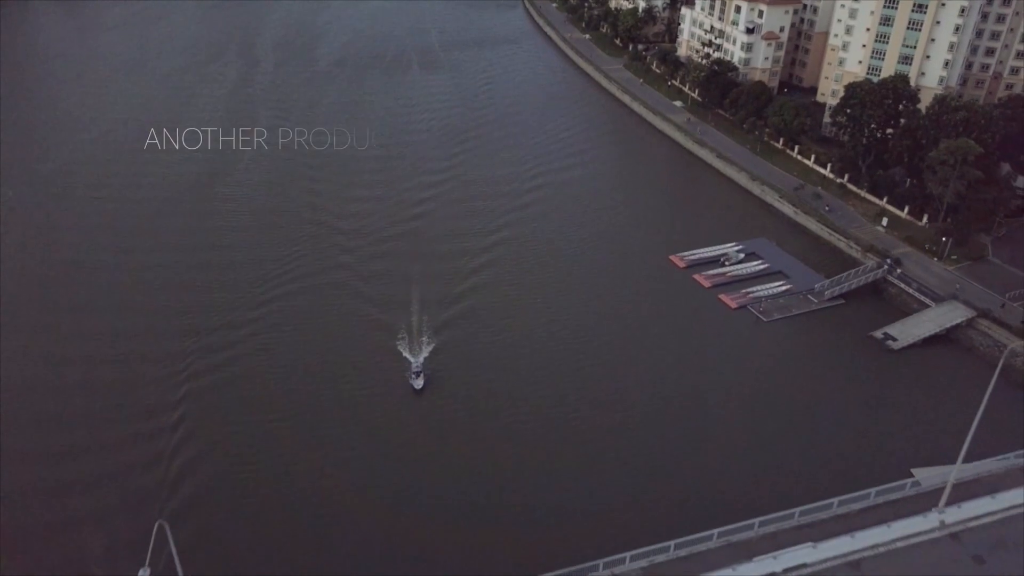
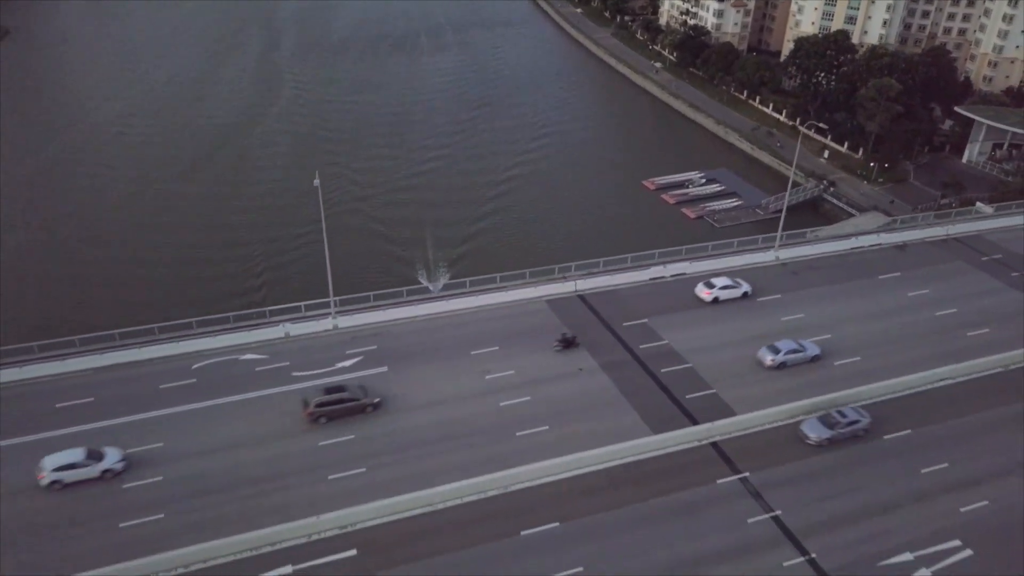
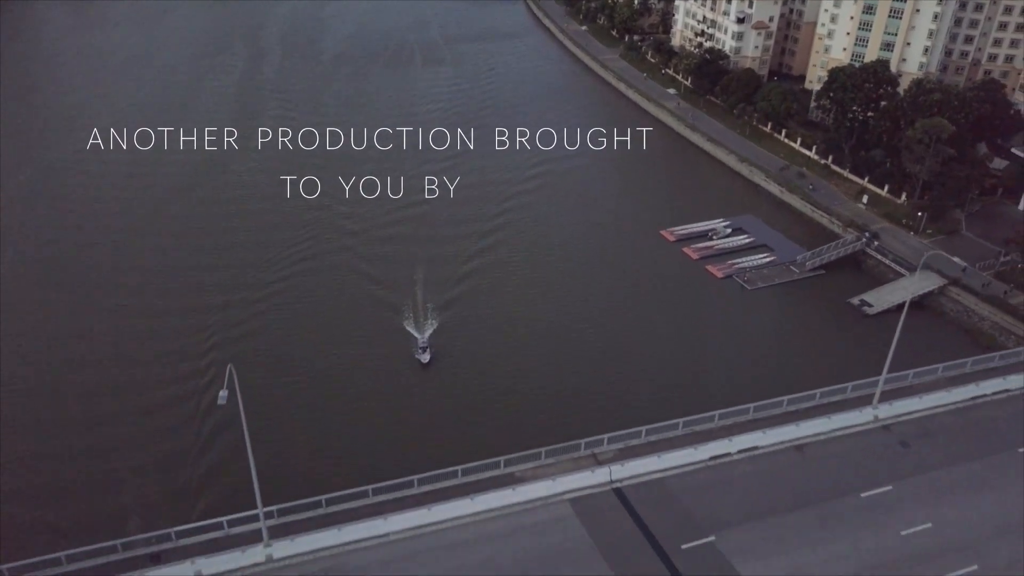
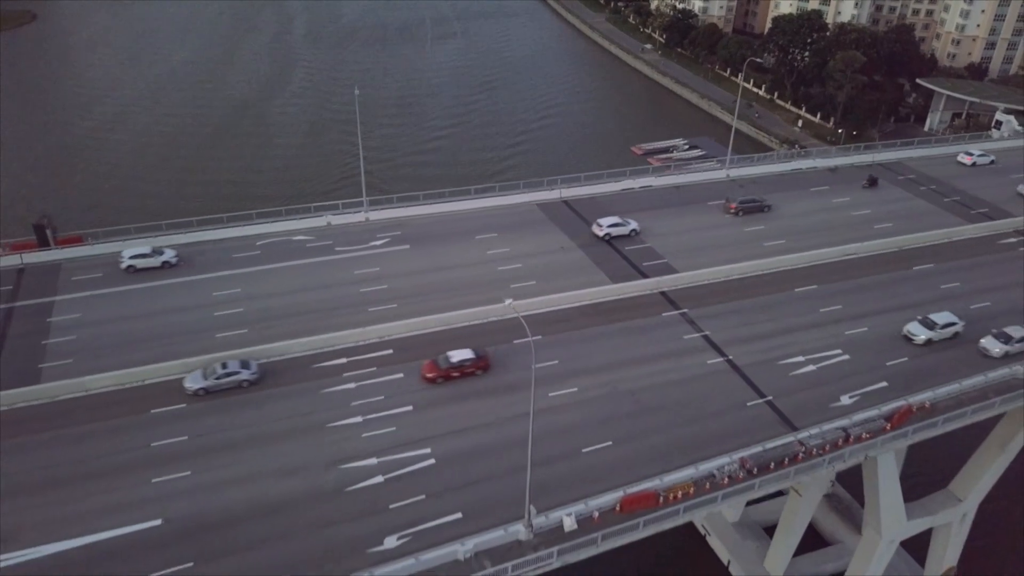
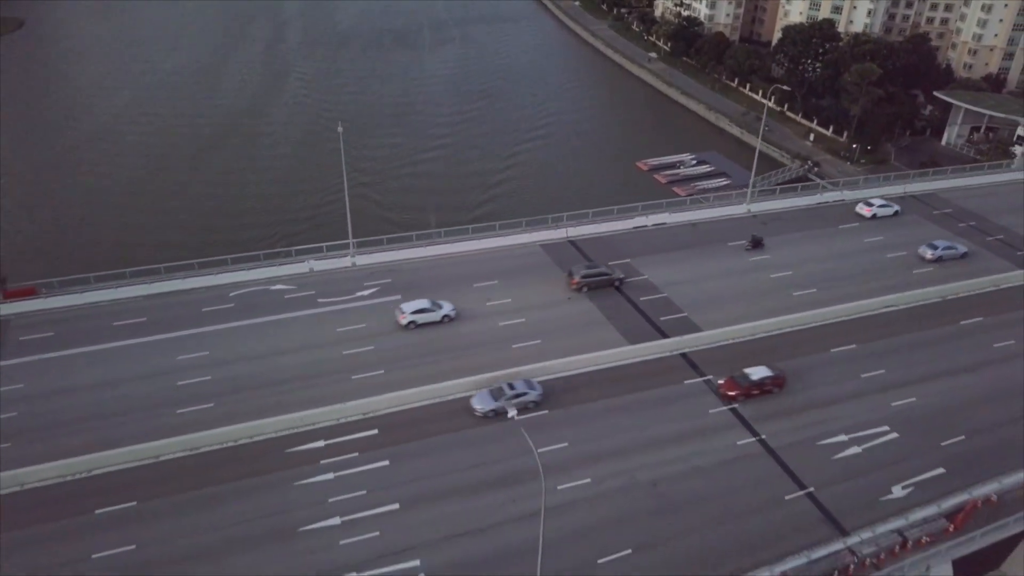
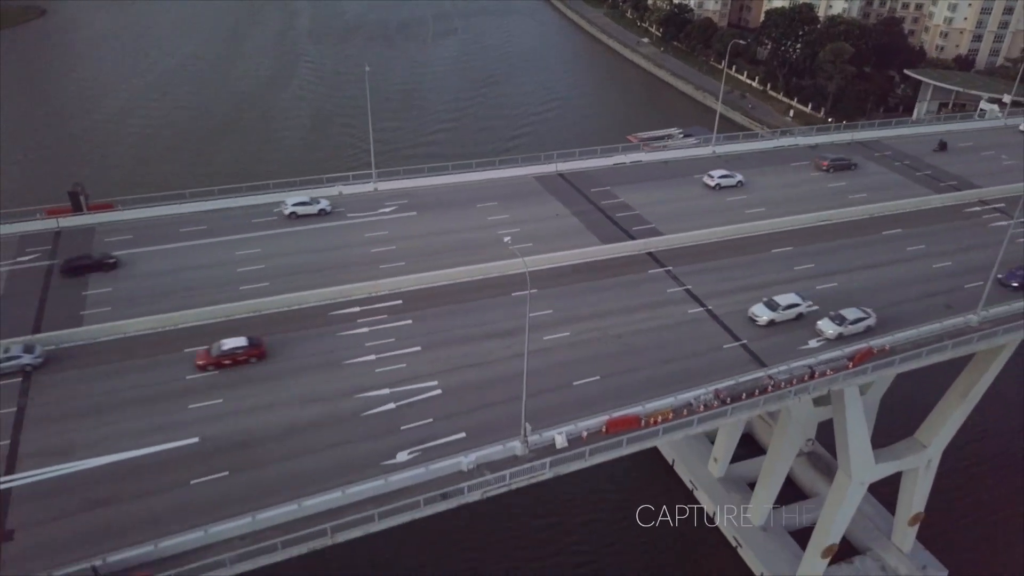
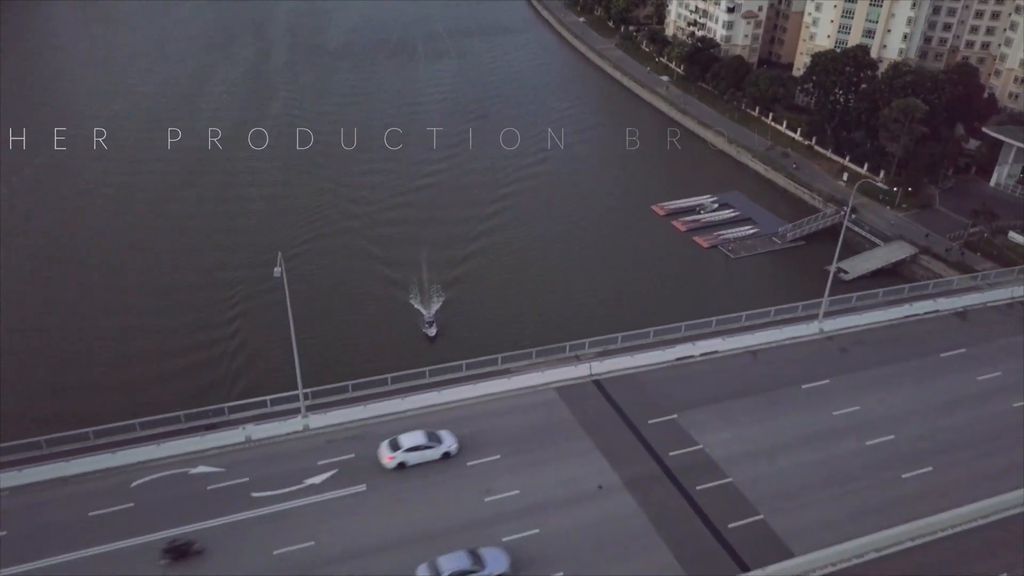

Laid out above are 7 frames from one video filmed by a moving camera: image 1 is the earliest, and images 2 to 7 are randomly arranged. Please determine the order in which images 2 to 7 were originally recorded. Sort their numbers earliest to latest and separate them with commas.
3, 7, 2, 5, 4, 6
